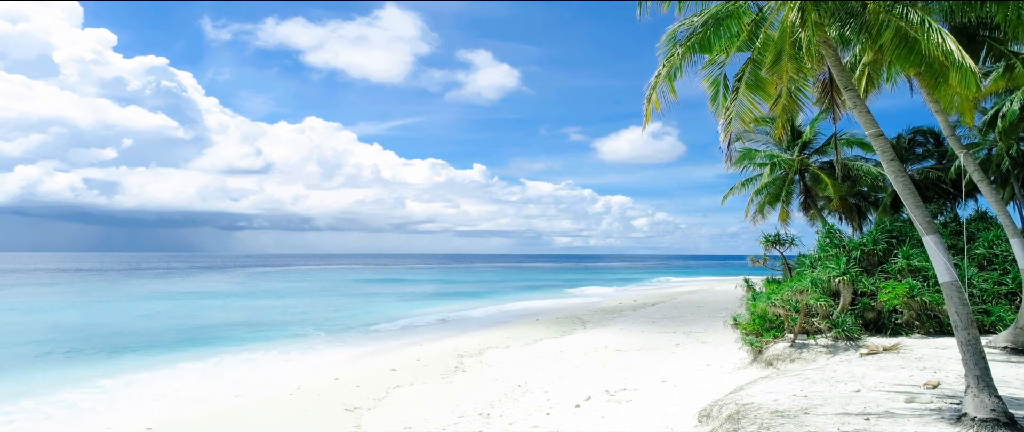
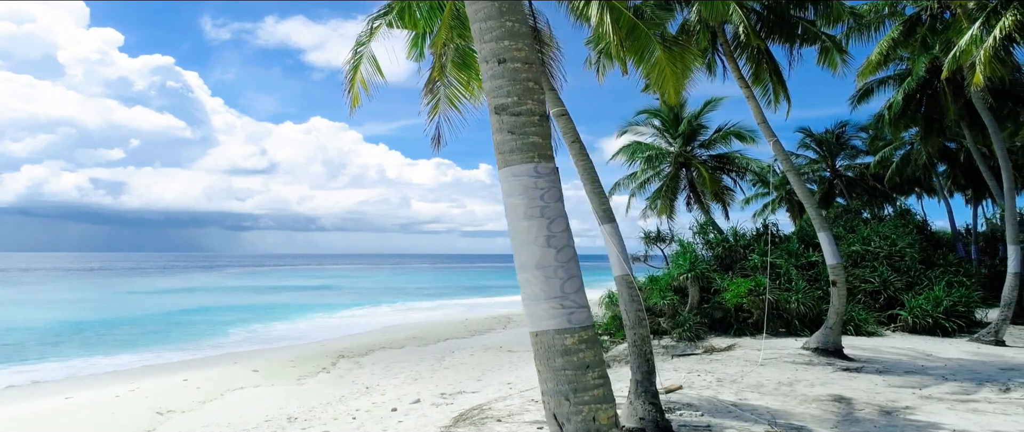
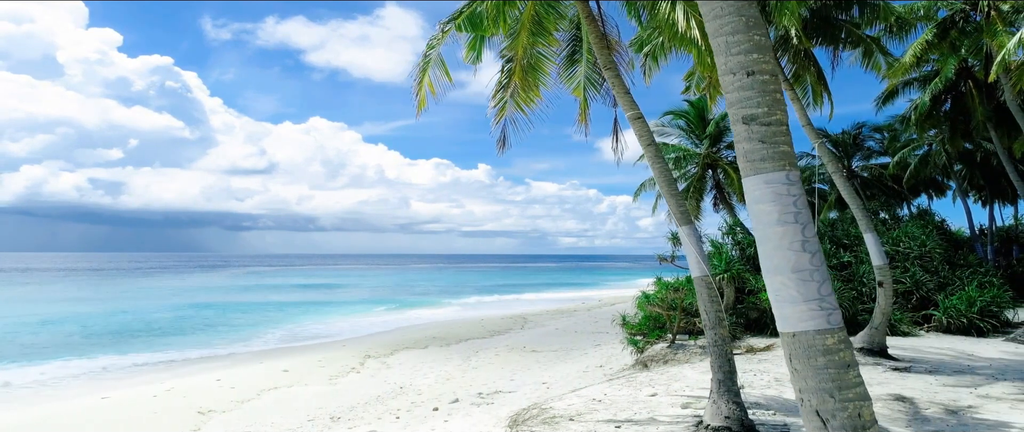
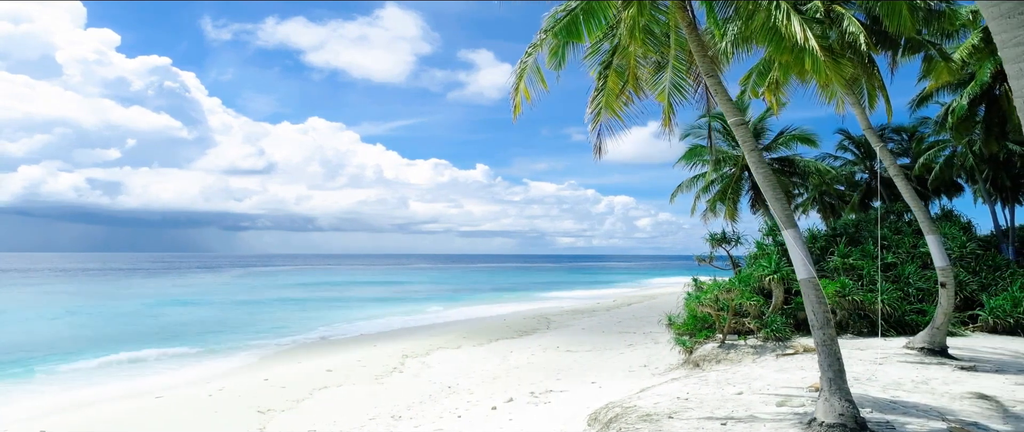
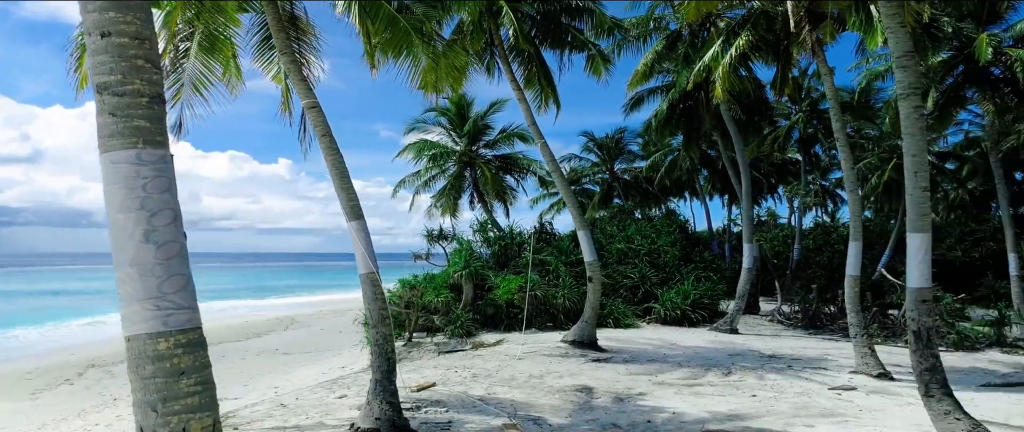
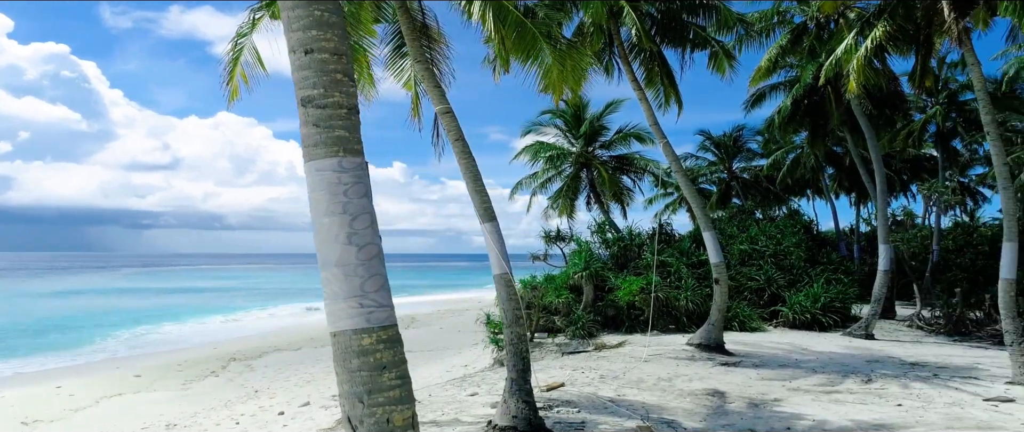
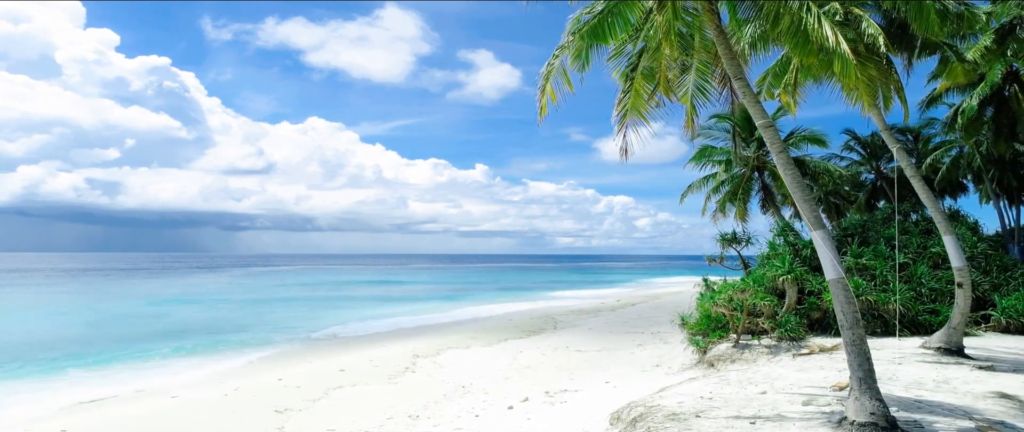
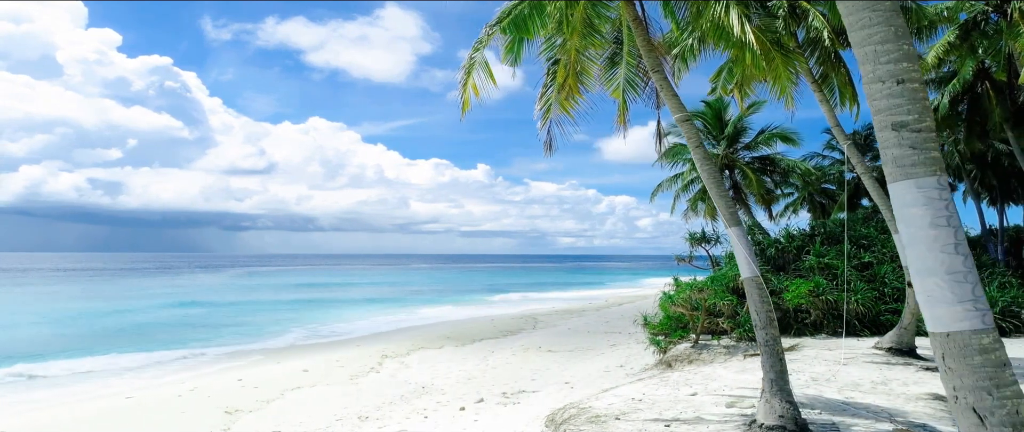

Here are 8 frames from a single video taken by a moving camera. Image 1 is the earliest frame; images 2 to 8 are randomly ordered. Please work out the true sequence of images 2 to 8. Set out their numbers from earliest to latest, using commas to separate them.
7, 4, 8, 3, 2, 6, 5
